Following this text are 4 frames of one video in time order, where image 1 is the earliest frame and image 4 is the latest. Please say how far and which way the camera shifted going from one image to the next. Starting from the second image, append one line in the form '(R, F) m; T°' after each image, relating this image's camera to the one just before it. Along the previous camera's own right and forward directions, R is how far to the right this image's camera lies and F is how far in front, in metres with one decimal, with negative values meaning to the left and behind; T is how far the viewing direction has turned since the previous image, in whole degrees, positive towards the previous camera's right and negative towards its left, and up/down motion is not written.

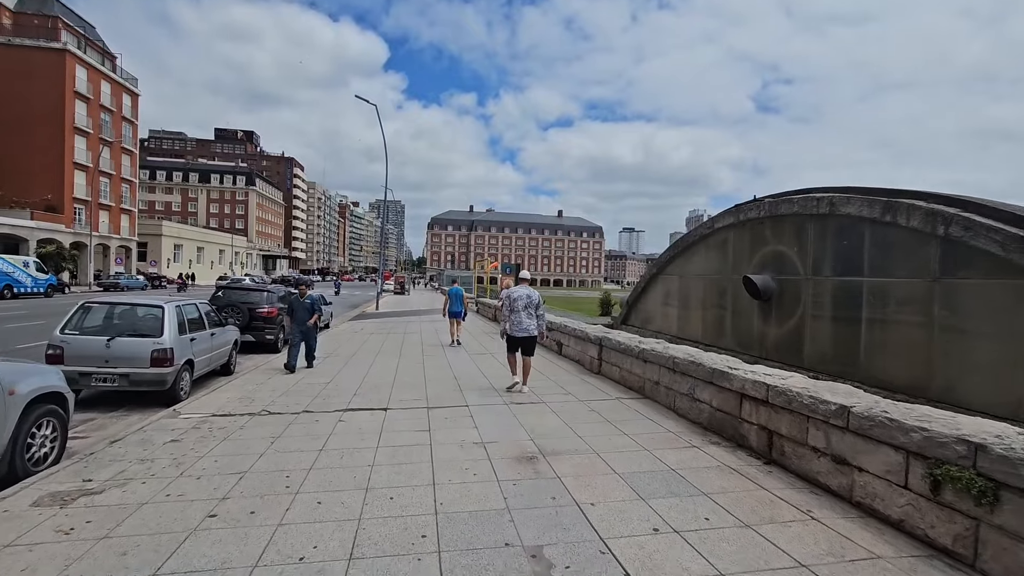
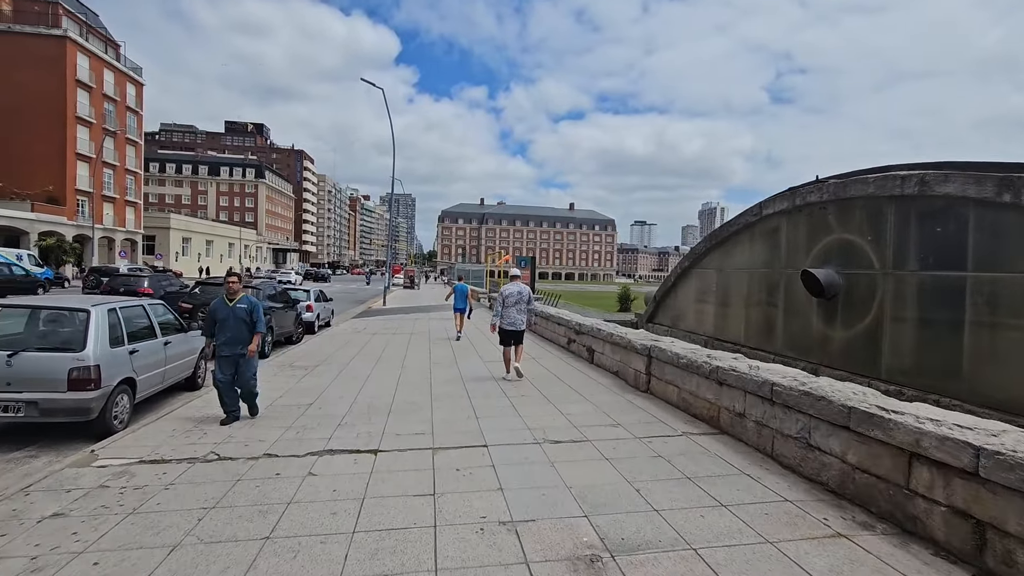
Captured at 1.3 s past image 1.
(-0.2, +1.5) m; -1°
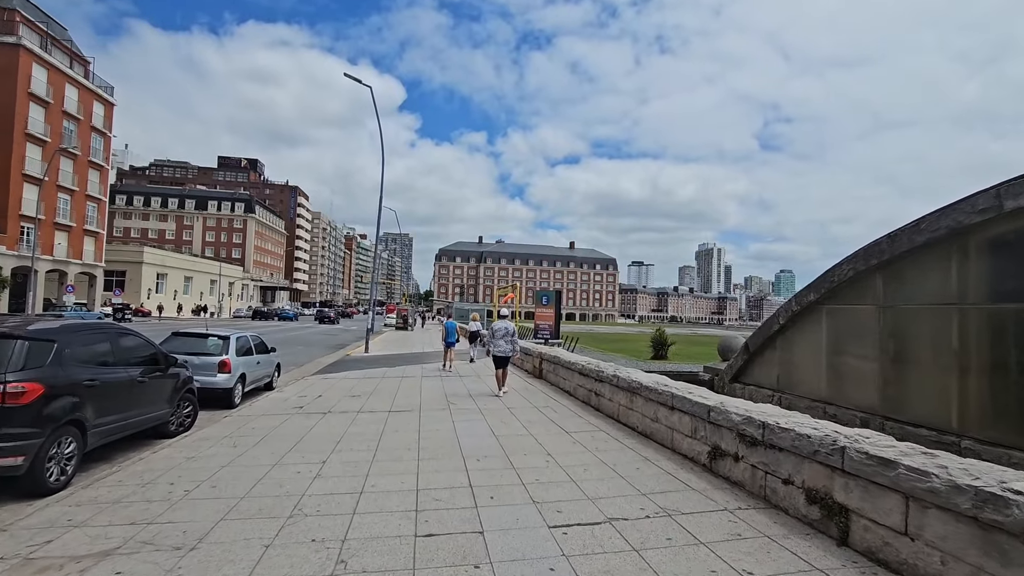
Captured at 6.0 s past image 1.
(-0.8, +5.1) m; 0°
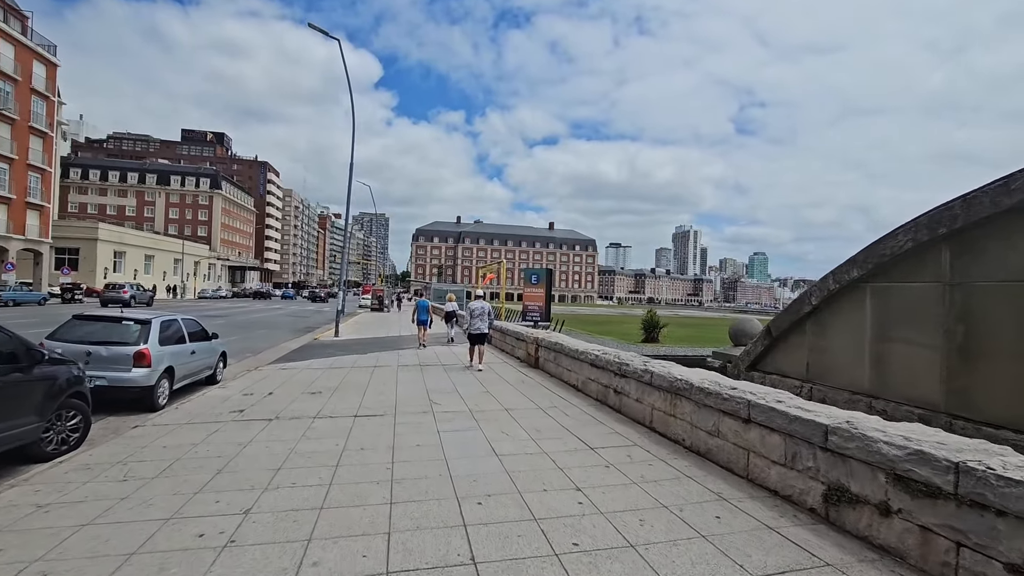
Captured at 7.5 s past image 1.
(-0.3, +1.6) m; +2°
